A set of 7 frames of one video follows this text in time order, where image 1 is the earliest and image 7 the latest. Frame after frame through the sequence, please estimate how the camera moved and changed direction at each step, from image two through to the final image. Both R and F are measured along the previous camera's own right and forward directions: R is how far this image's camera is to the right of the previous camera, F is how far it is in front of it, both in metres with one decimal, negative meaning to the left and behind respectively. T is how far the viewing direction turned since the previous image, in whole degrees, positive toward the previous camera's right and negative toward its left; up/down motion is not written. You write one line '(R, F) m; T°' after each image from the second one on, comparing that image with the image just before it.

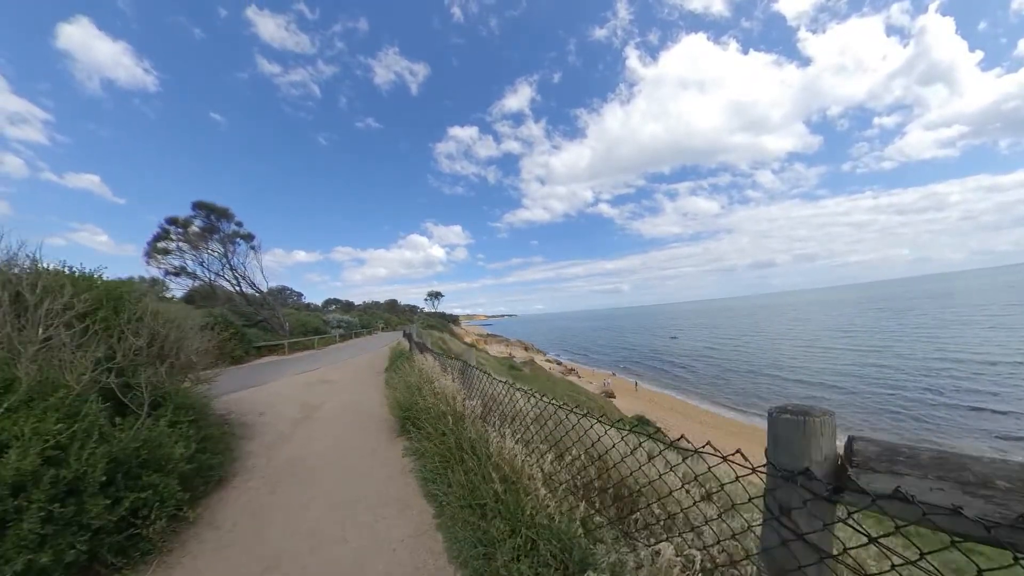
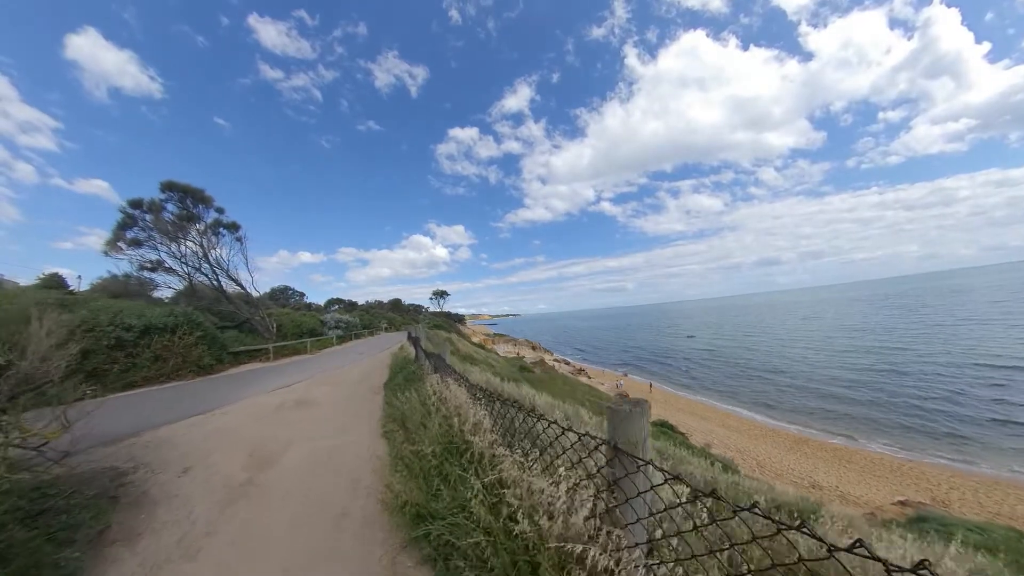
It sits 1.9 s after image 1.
(-0.3, +1.0) m; -1°
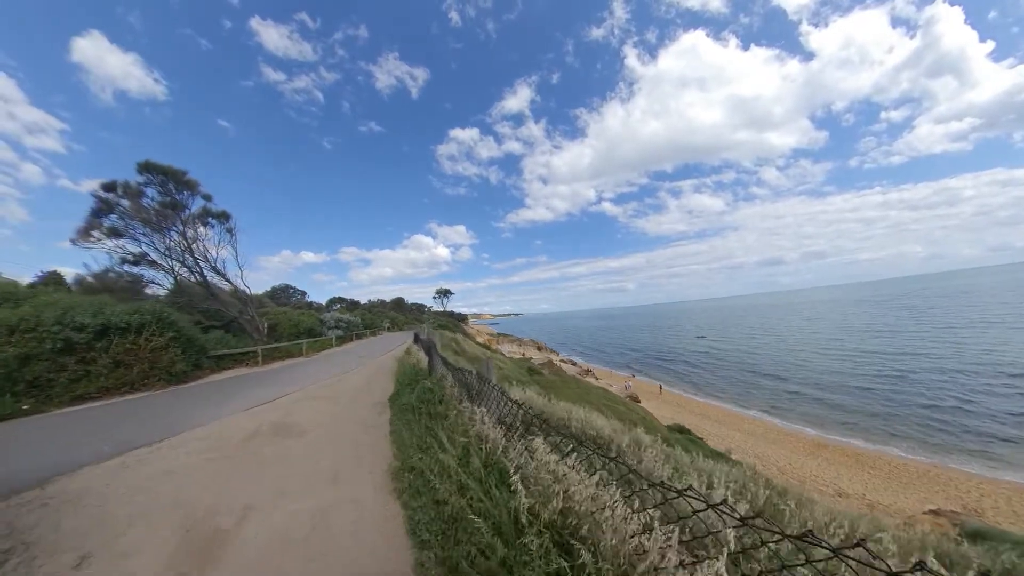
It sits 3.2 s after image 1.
(-0.2, +0.6) m; 0°
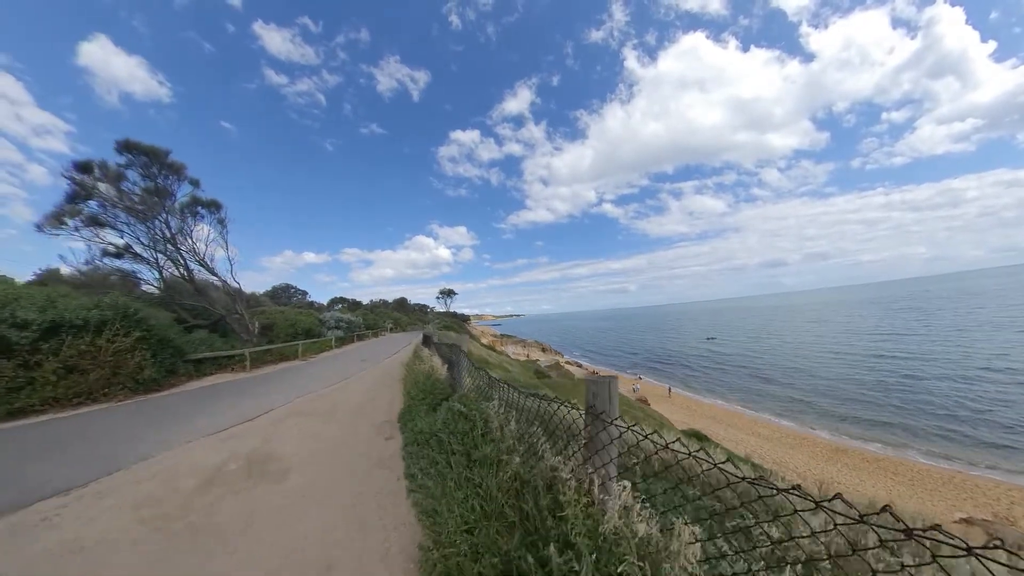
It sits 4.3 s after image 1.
(-0.2, +0.5) m; 0°
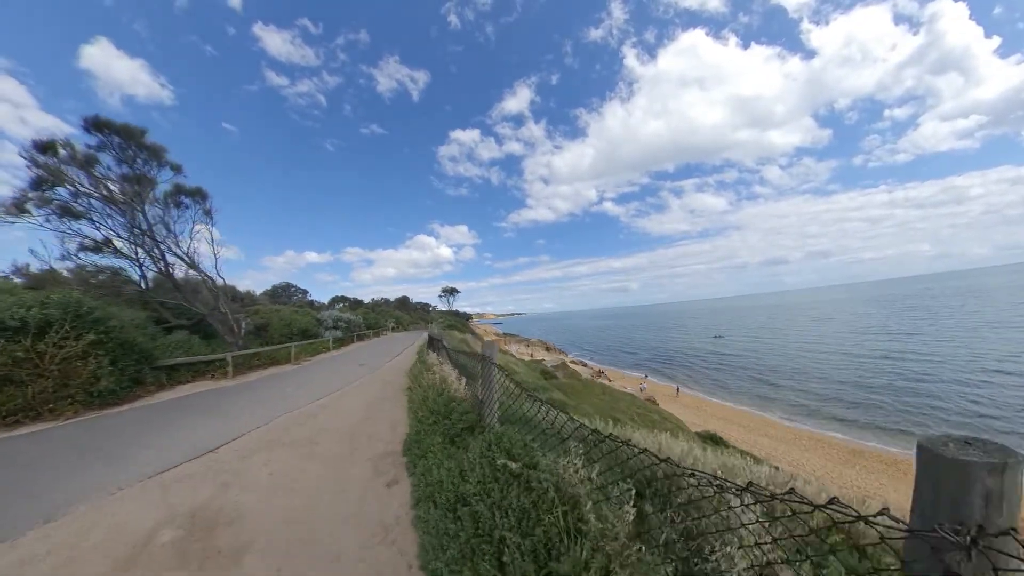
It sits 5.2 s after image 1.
(-0.2, +0.5) m; 0°
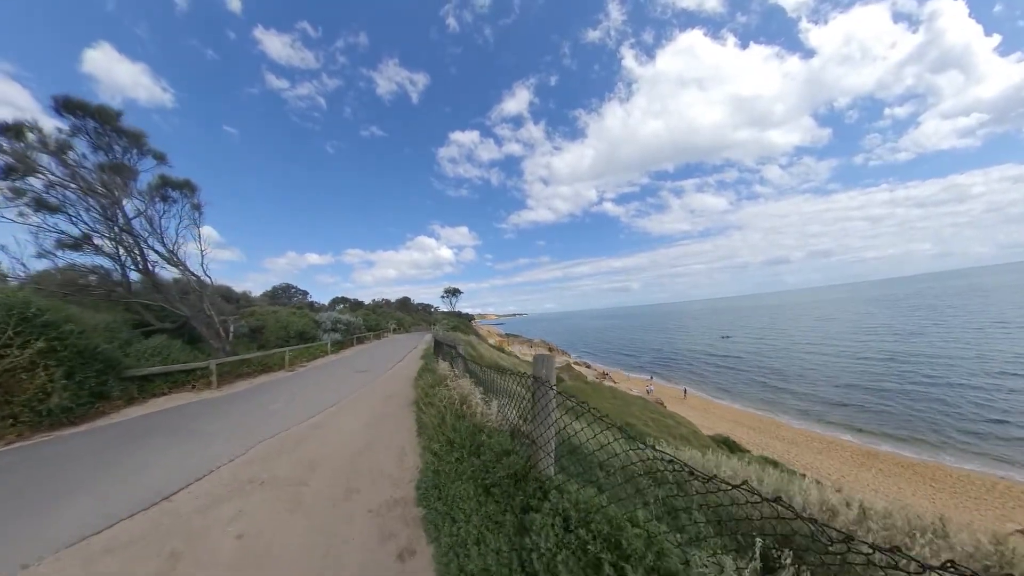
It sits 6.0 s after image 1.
(-0.1, +0.4) m; 0°
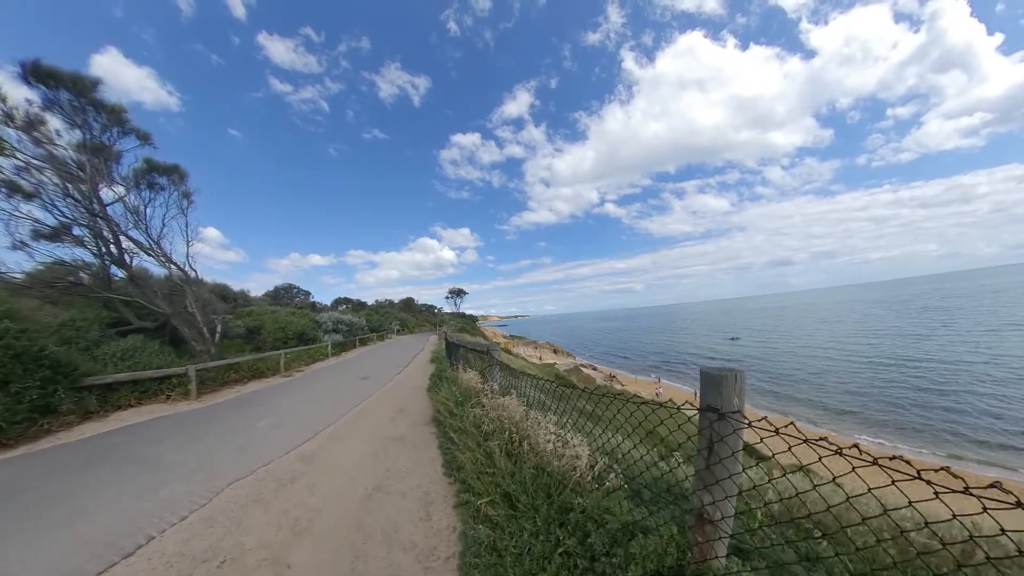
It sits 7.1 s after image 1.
(-0.2, +0.4) m; 0°
